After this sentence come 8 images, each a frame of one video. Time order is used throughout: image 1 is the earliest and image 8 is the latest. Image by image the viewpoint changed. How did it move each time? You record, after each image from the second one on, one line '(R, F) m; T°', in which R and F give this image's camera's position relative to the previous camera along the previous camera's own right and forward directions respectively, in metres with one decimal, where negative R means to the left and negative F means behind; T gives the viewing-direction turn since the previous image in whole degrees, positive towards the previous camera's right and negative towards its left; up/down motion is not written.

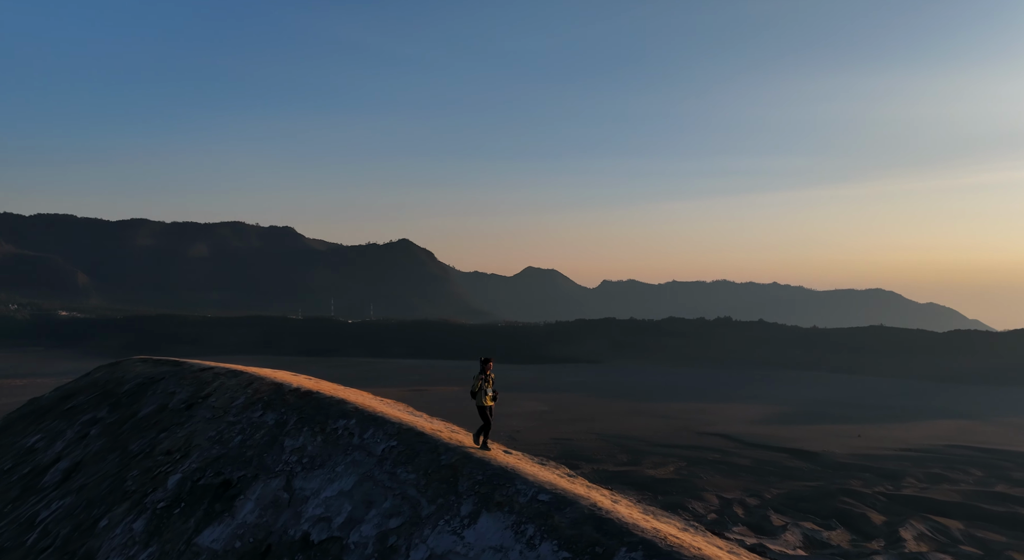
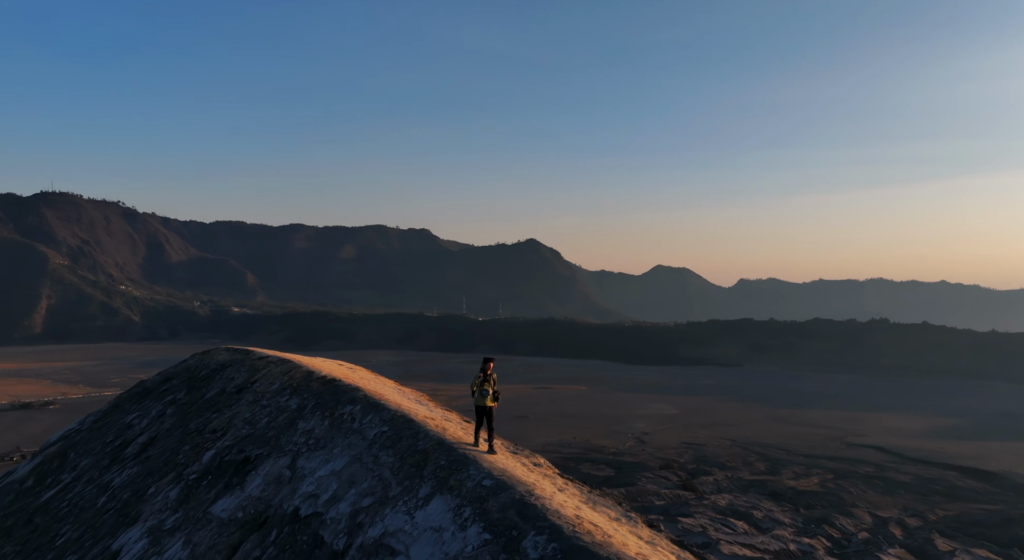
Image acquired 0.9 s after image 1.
(-0.1, +0.7) m; -9°
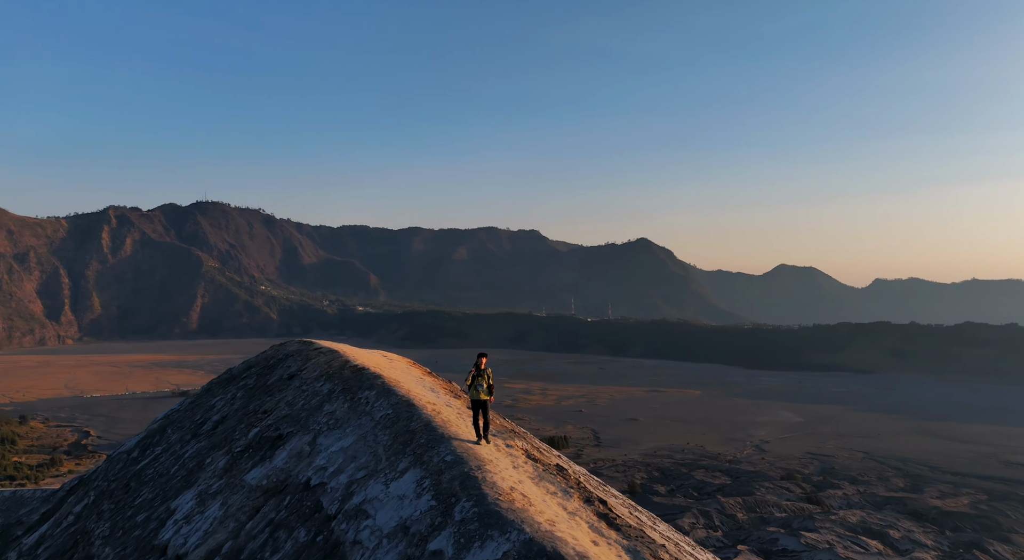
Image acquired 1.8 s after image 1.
(-0.2, +0.7) m; -8°
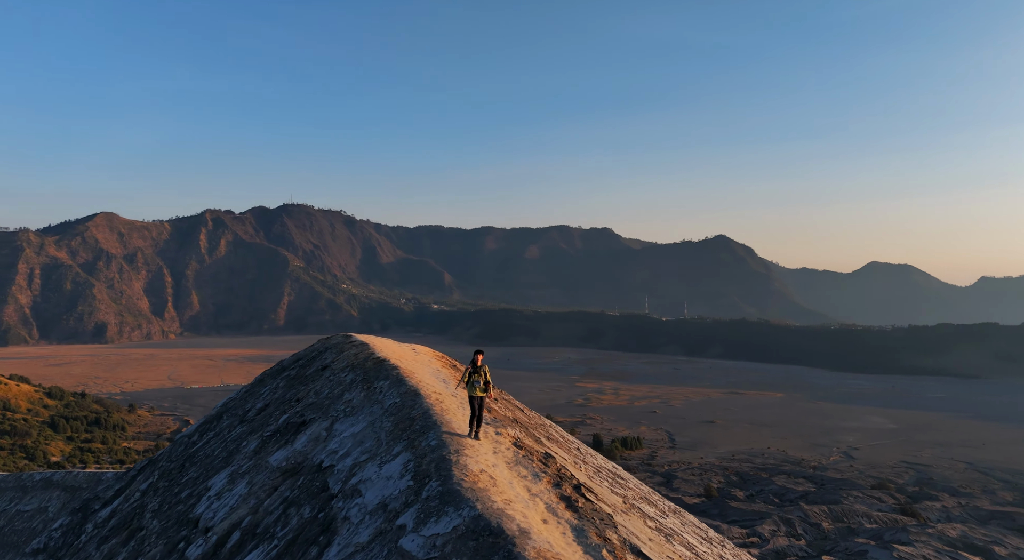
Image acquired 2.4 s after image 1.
(-0.1, +0.6) m; -5°
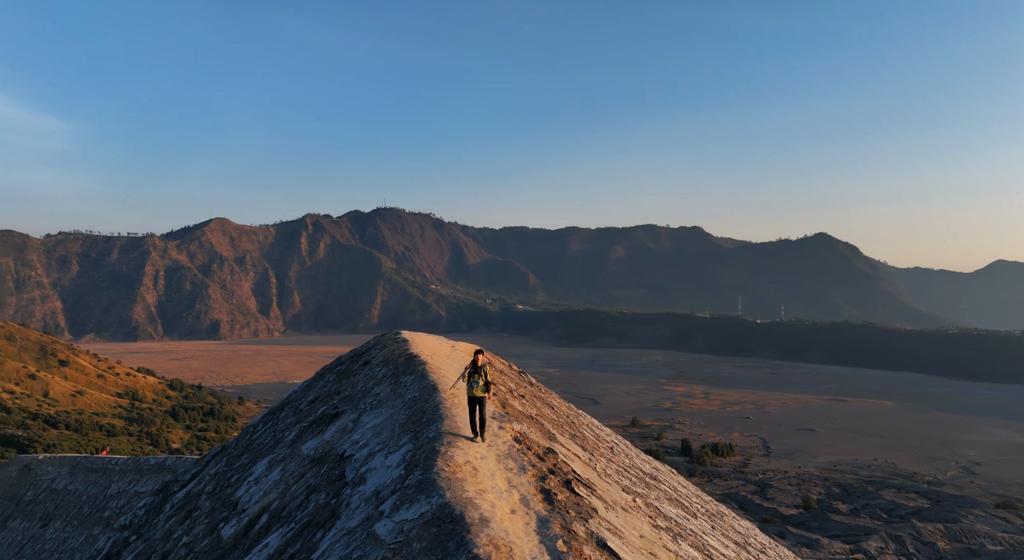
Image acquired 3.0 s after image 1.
(-0.2, +1.1) m; -6°
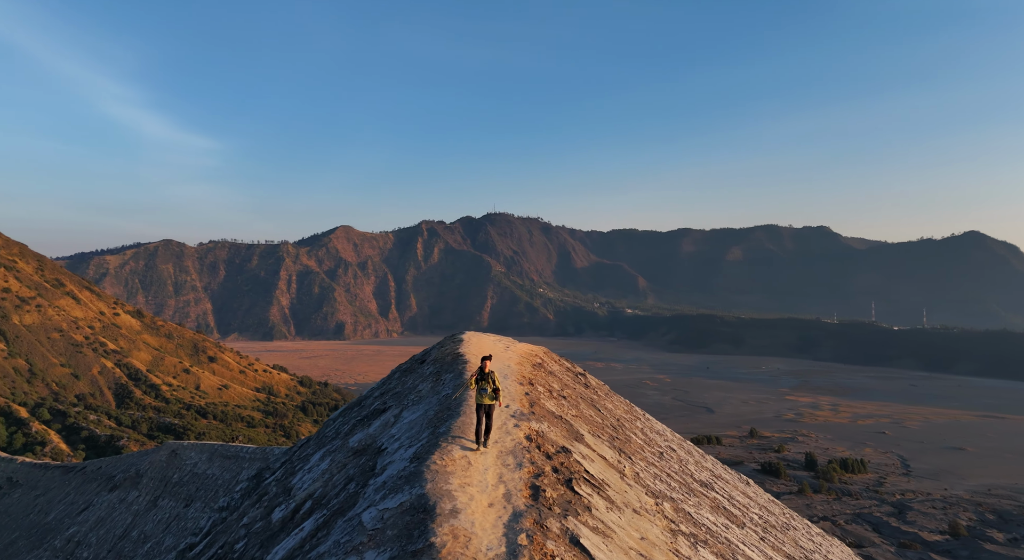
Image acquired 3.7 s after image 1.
(-0.5, +2.1) m; -7°
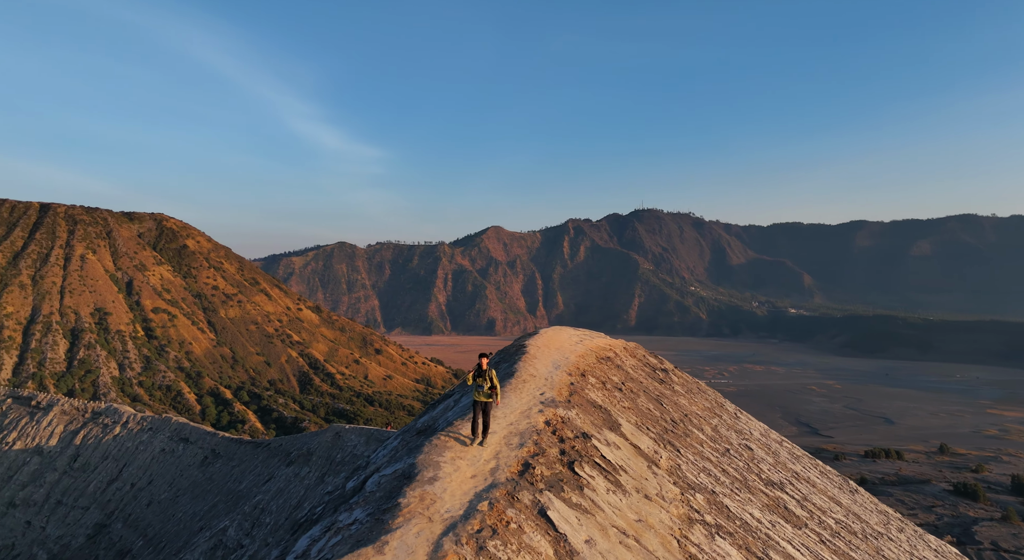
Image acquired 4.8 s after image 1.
(-1.1, +3.9) m; -10°
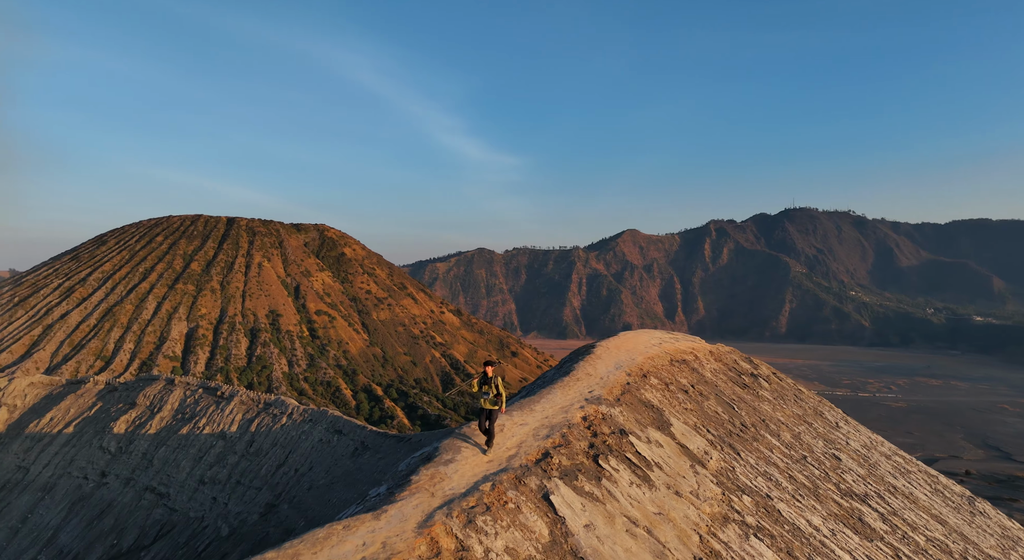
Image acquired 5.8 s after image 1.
(-1.1, +5.4) m; -9°
